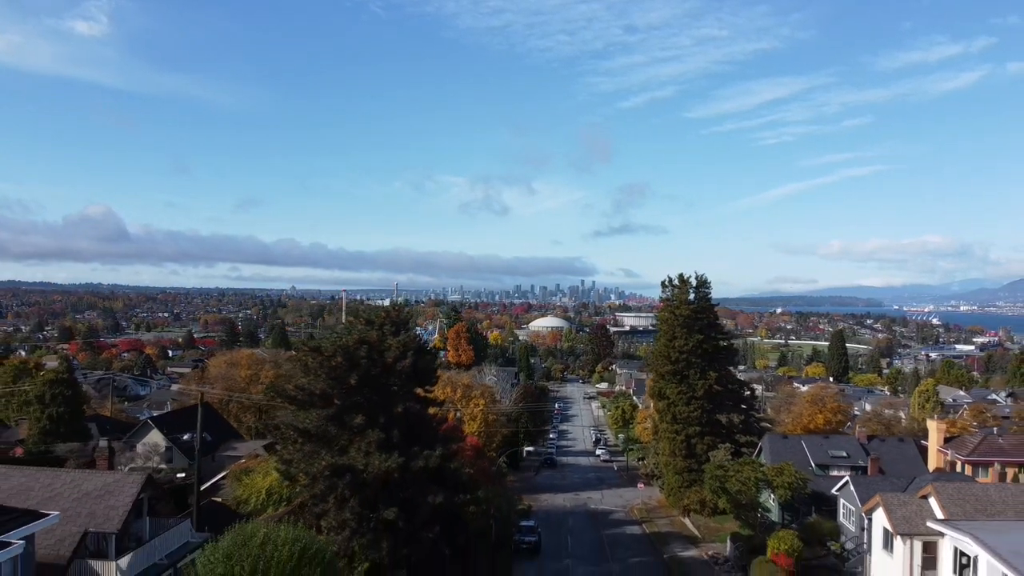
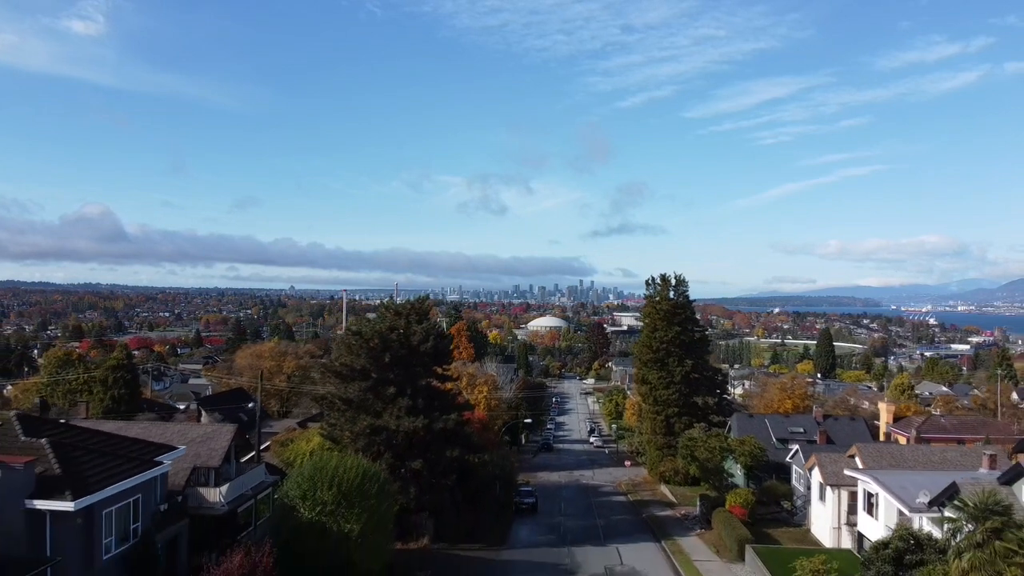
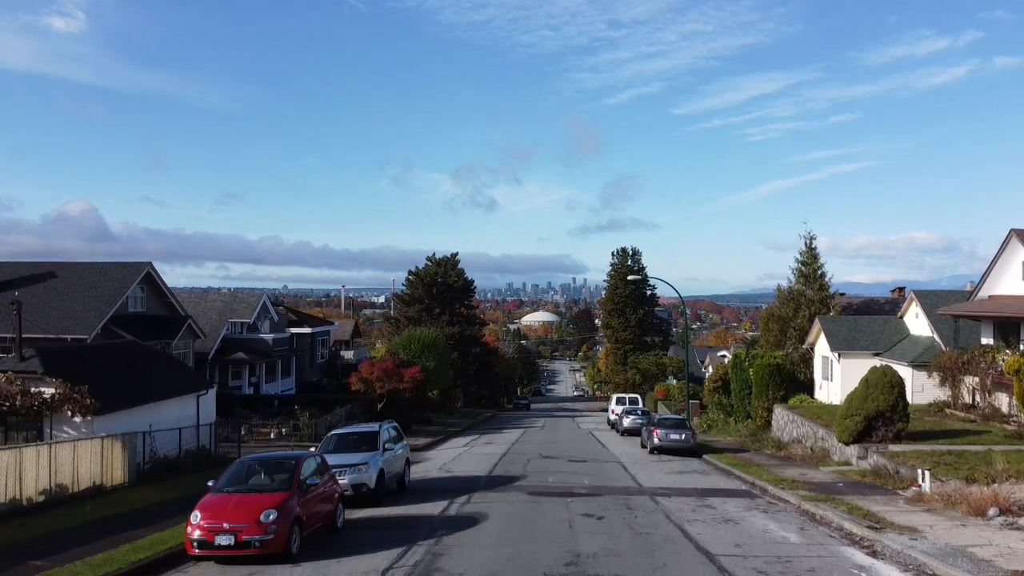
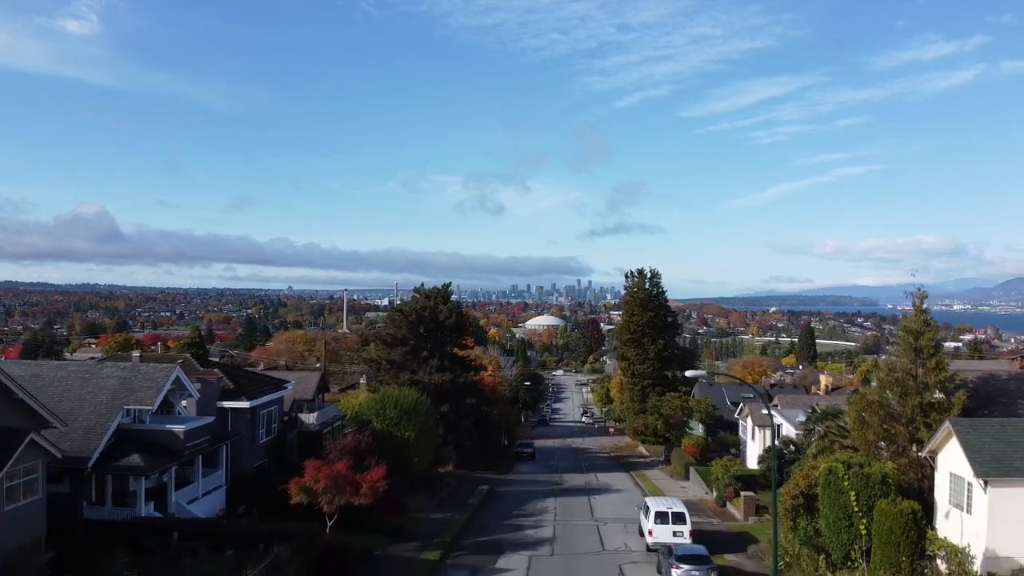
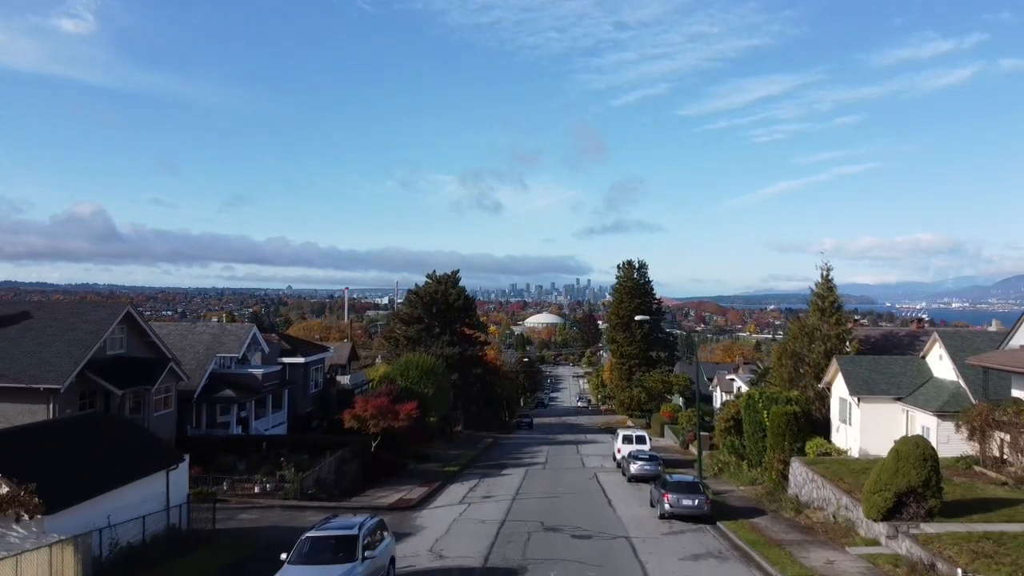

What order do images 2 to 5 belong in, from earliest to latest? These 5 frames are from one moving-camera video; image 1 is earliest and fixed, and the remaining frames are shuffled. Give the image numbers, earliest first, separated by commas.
2, 4, 5, 3
